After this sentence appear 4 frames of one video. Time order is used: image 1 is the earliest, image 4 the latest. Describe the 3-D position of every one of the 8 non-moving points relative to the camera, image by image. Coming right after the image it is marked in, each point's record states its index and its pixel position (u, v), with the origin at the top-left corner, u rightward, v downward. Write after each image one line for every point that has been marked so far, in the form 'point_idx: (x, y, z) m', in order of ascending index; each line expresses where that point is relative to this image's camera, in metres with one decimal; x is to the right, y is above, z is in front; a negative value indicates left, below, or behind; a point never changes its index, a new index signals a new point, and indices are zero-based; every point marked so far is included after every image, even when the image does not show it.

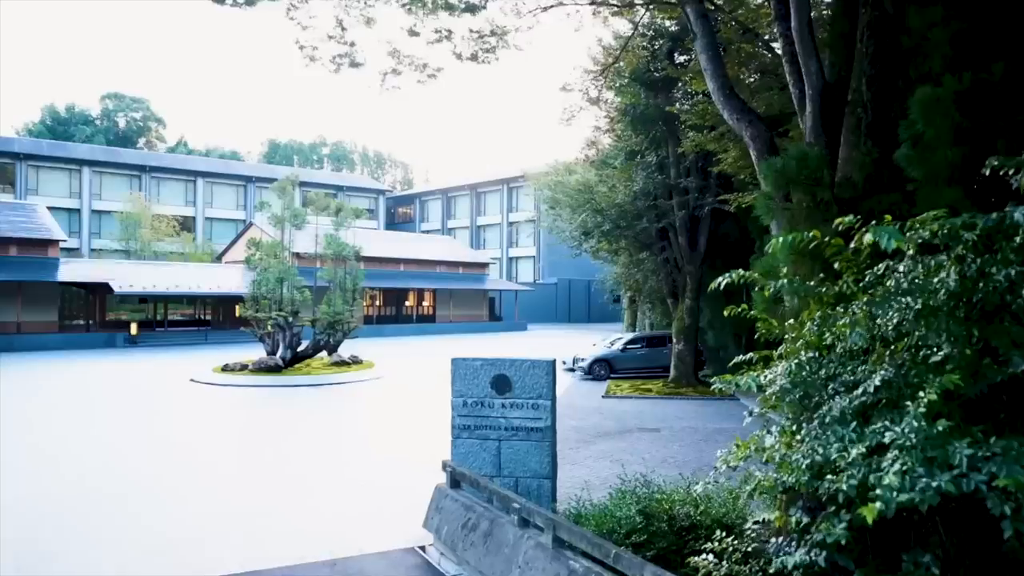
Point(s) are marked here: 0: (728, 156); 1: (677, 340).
0: (+3.5, +2.1, +12.4) m
1: (+4.1, -1.3, +18.6) m
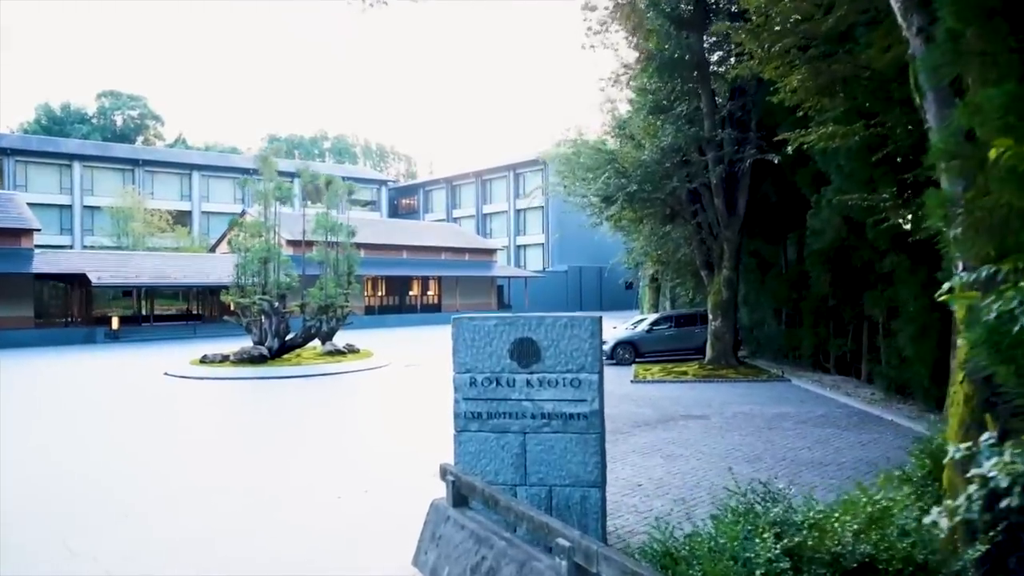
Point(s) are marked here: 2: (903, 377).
0: (+3.7, +2.7, +10.2) m
1: (+4.4, -0.6, +16.4) m
2: (+6.0, -1.4, +11.6) m
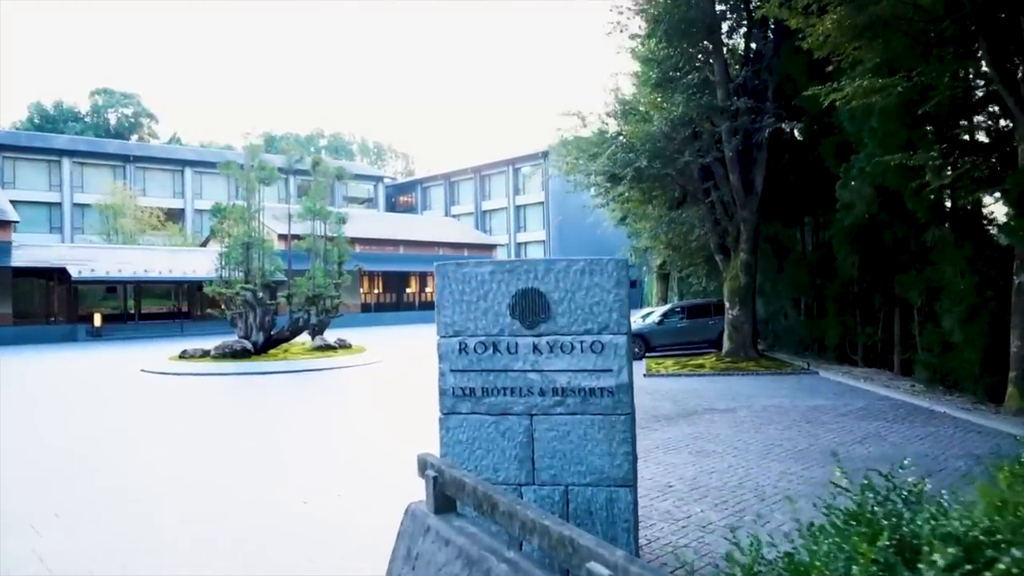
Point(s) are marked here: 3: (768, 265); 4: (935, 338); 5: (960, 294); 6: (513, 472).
0: (+3.7, +3.0, +9.1) m
1: (+4.4, -0.3, +15.3) m
2: (+6.0, -1.1, +10.5) m
3: (+5.7, +0.5, +16.9) m
4: (+6.0, -0.7, +10.7) m
5: (+5.8, -0.1, +9.8) m
6: (0.0, -0.9, +3.8) m
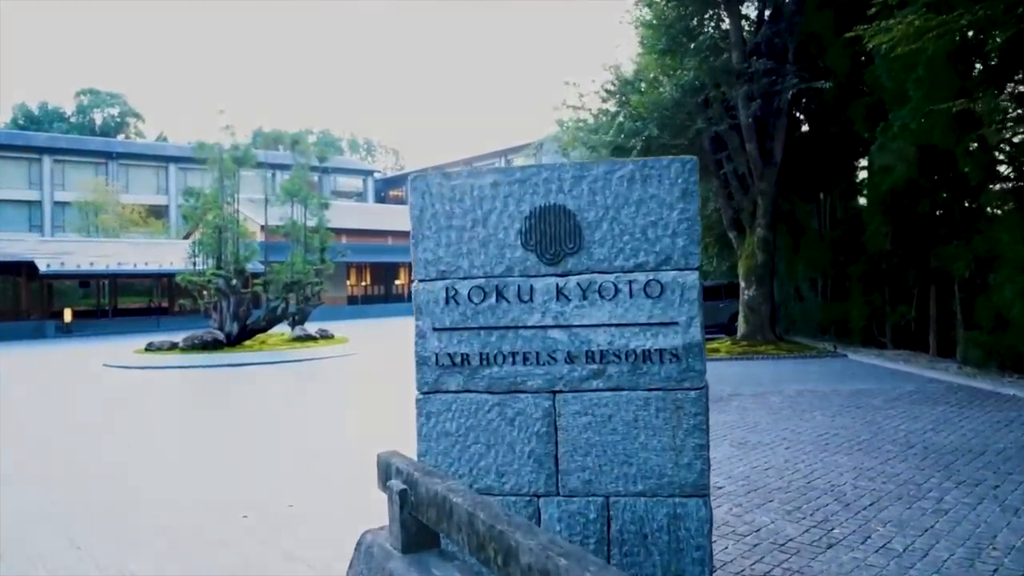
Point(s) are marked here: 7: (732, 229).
0: (+3.6, +3.4, +7.9) m
1: (+4.3, 0.0, +14.1) m
2: (+6.0, -0.7, +9.3) m
3: (+5.6, +0.9, +15.7) m
4: (+5.9, -0.3, +9.5) m
5: (+5.7, +0.3, +8.6) m
6: (0.0, -0.6, +2.6) m
7: (+4.3, +1.1, +14.9) m
